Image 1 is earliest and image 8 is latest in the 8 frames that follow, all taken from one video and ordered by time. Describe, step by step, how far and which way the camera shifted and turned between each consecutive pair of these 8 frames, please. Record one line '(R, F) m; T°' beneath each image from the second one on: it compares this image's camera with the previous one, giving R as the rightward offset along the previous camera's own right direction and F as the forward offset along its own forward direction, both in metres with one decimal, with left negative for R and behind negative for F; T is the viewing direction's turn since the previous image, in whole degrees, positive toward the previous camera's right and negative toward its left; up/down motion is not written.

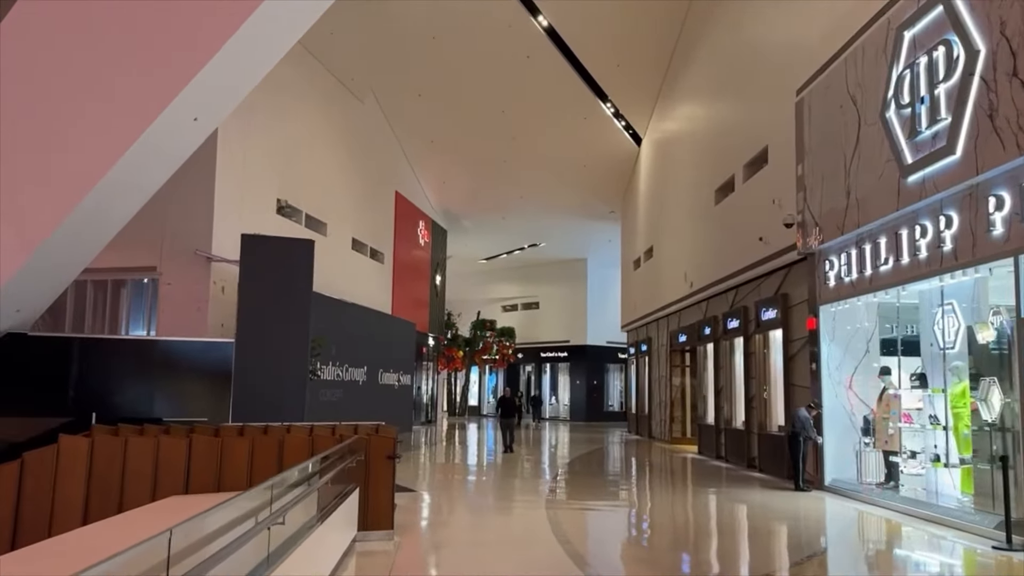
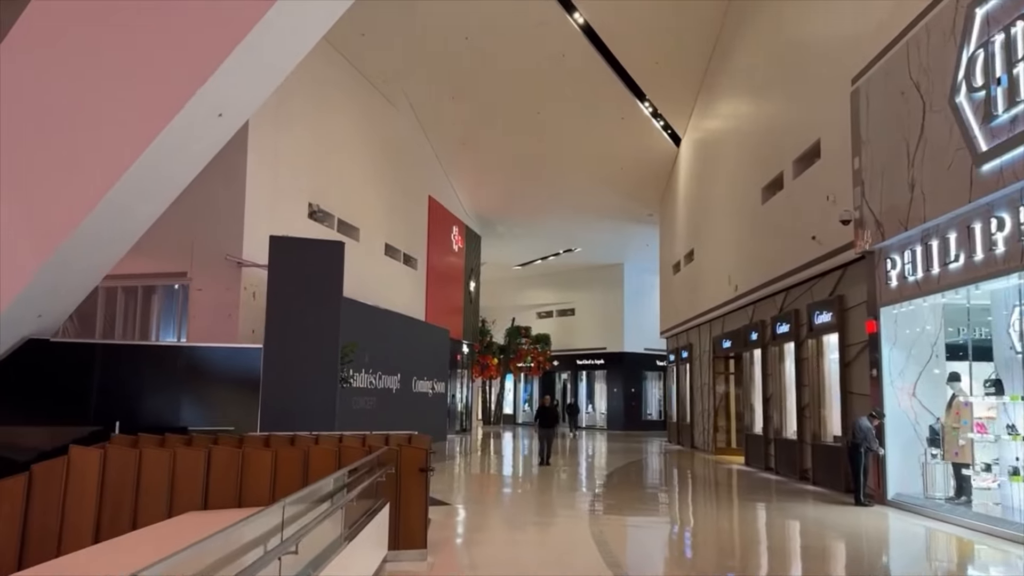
(-0.1, +0.4) m; -2°
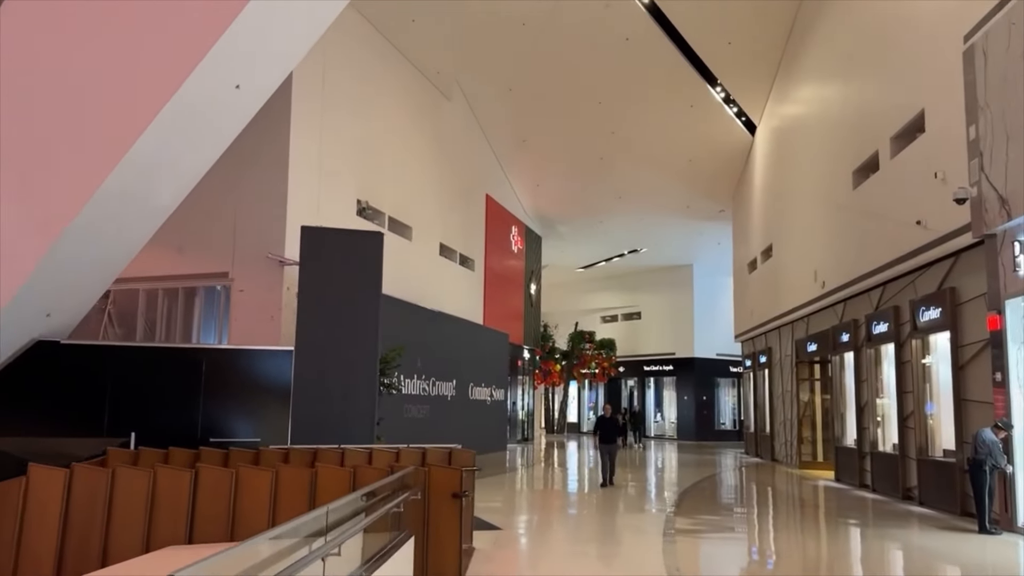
(+0.1, +0.9) m; -5°
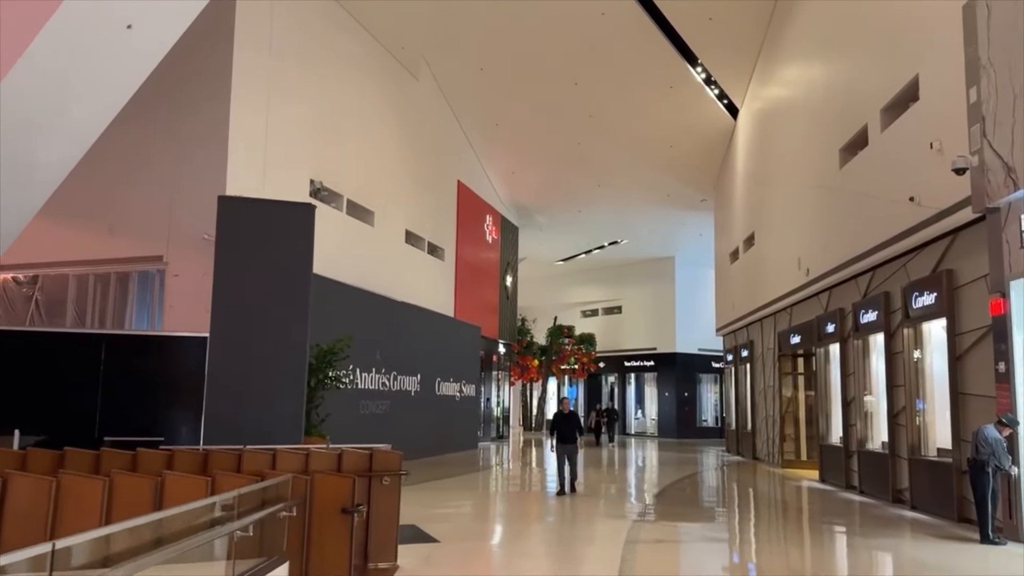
(+0.3, +0.7) m; +1°
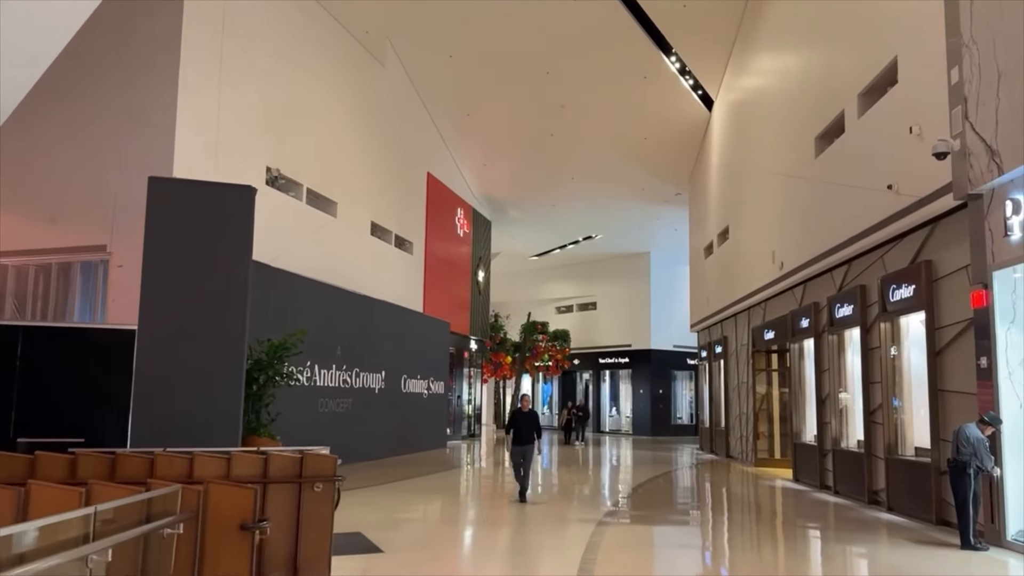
(+0.2, +0.4) m; +1°
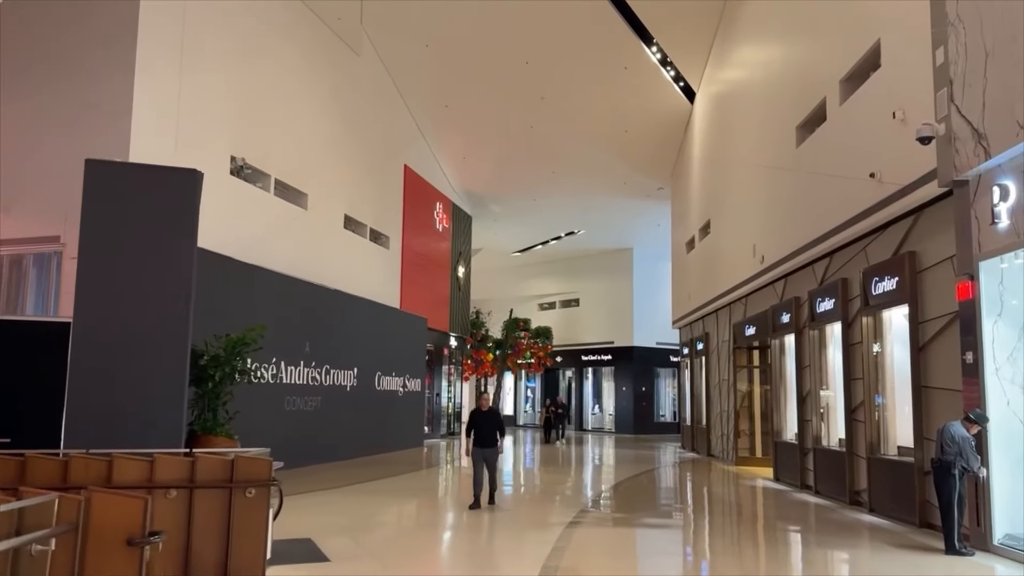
(+0.2, +0.3) m; +1°
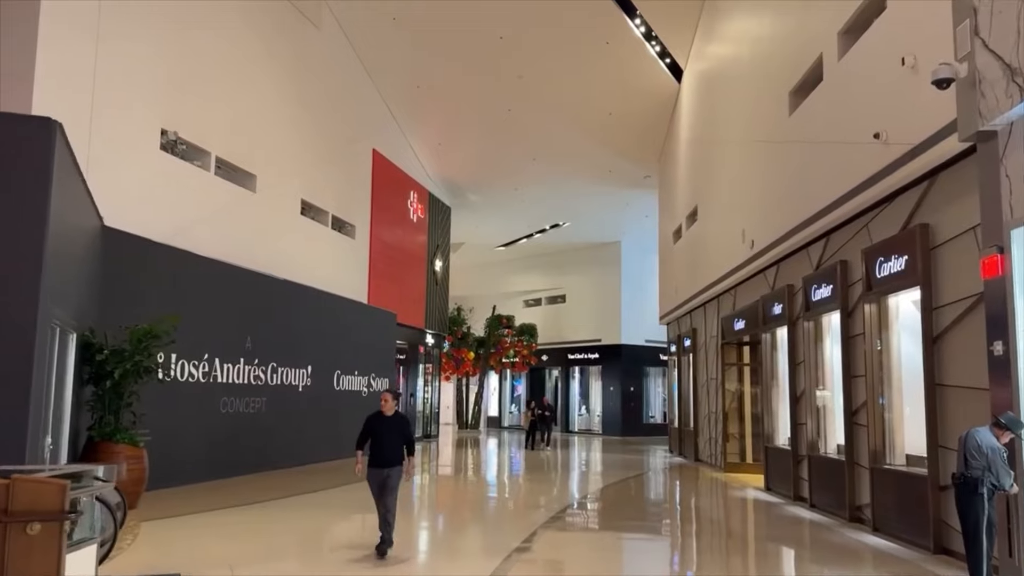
(+0.4, +1.0) m; 0°
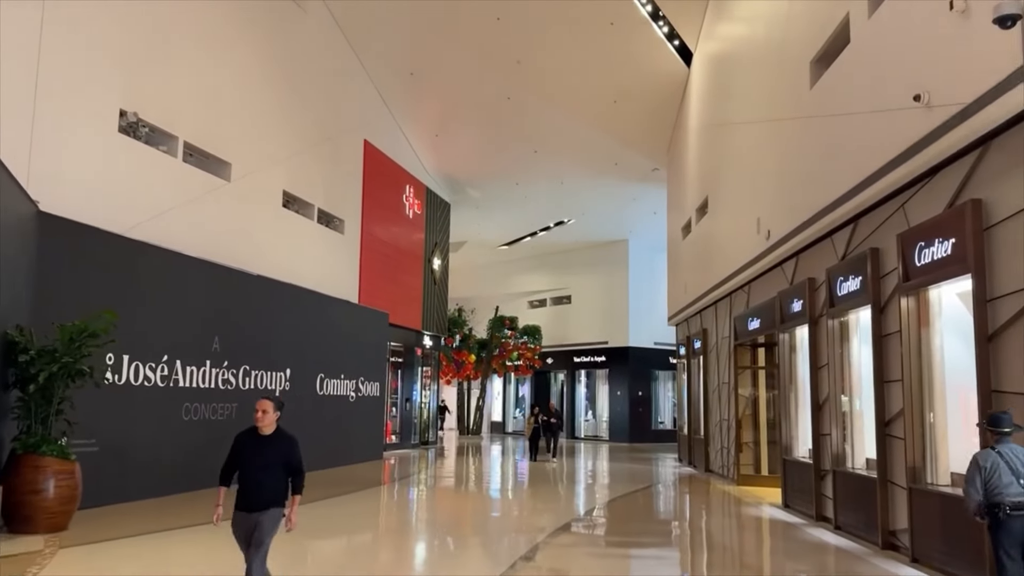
(+0.2, +0.8) m; -1°
